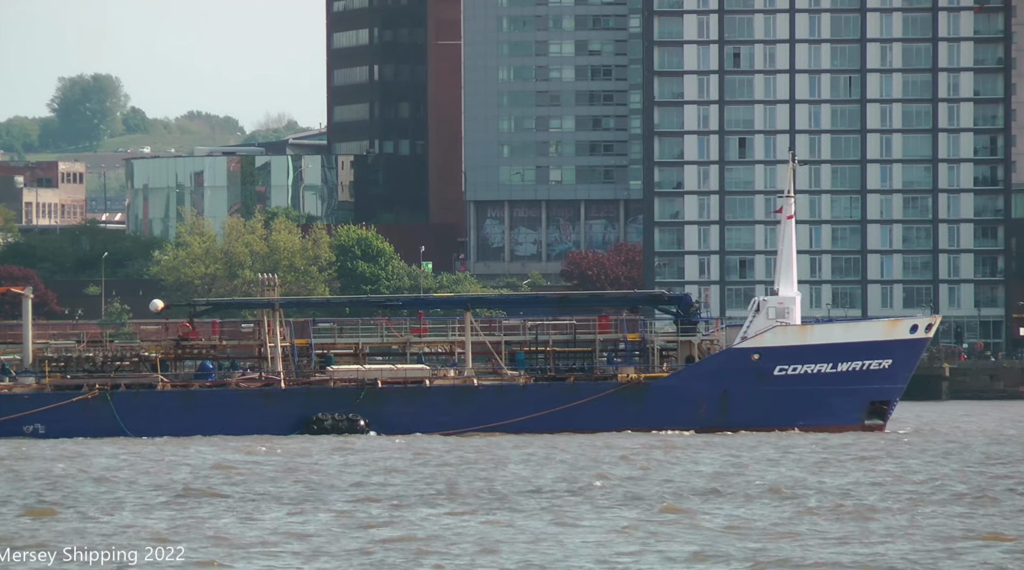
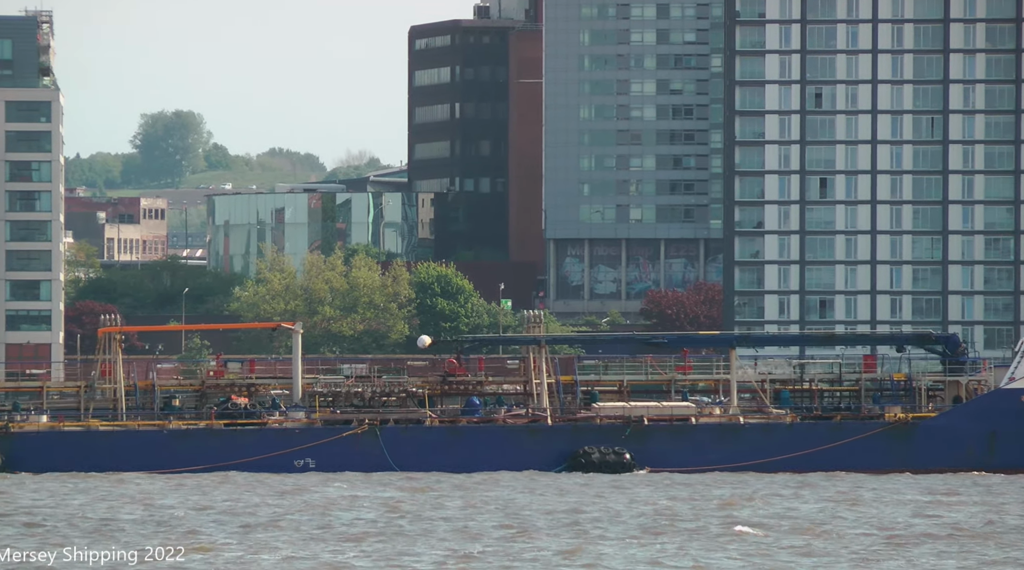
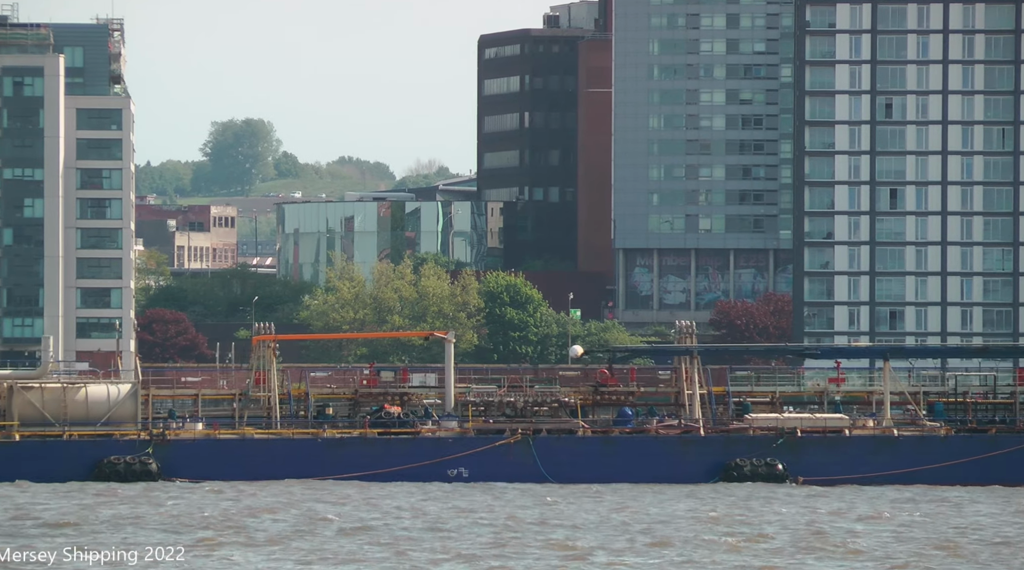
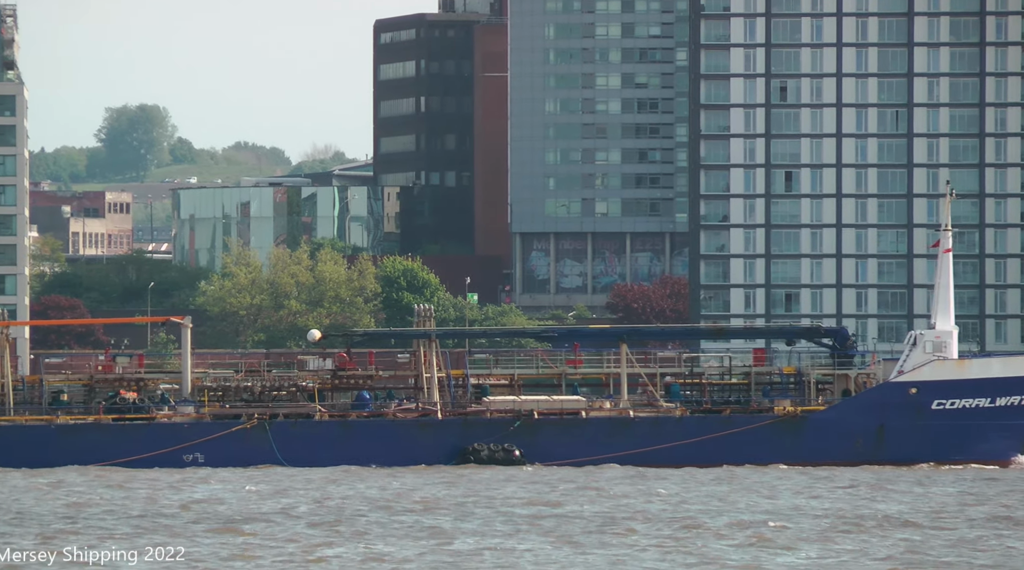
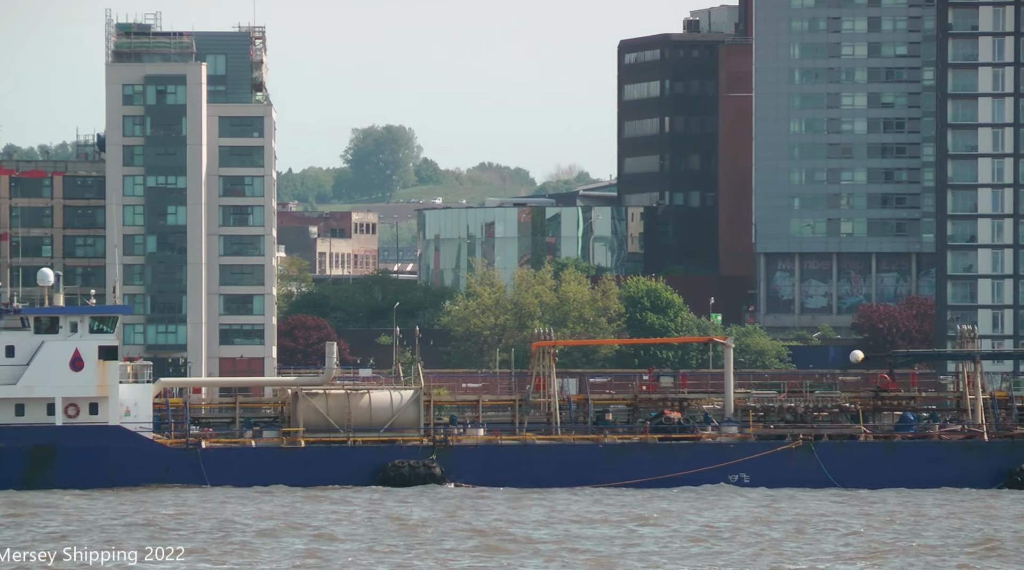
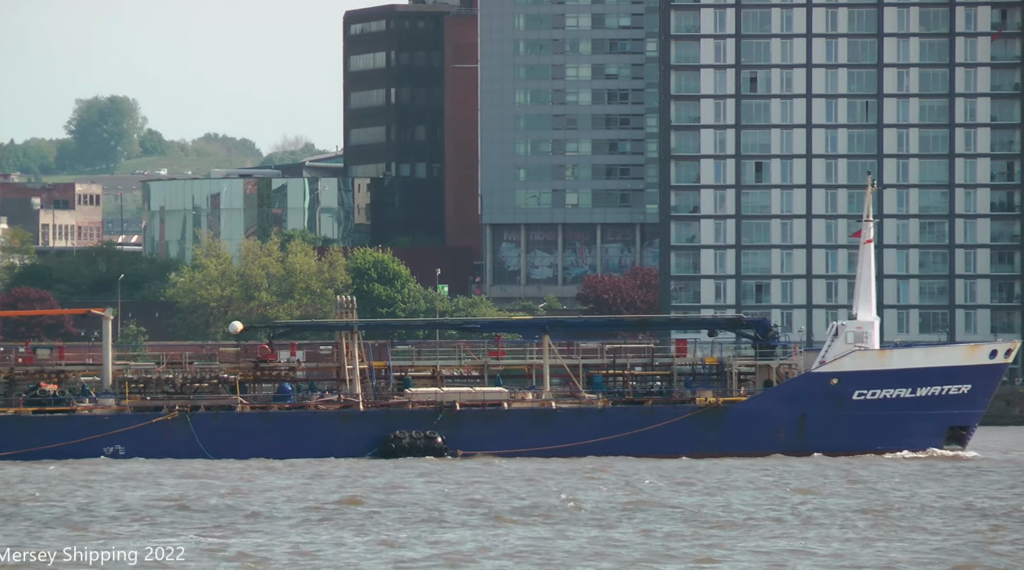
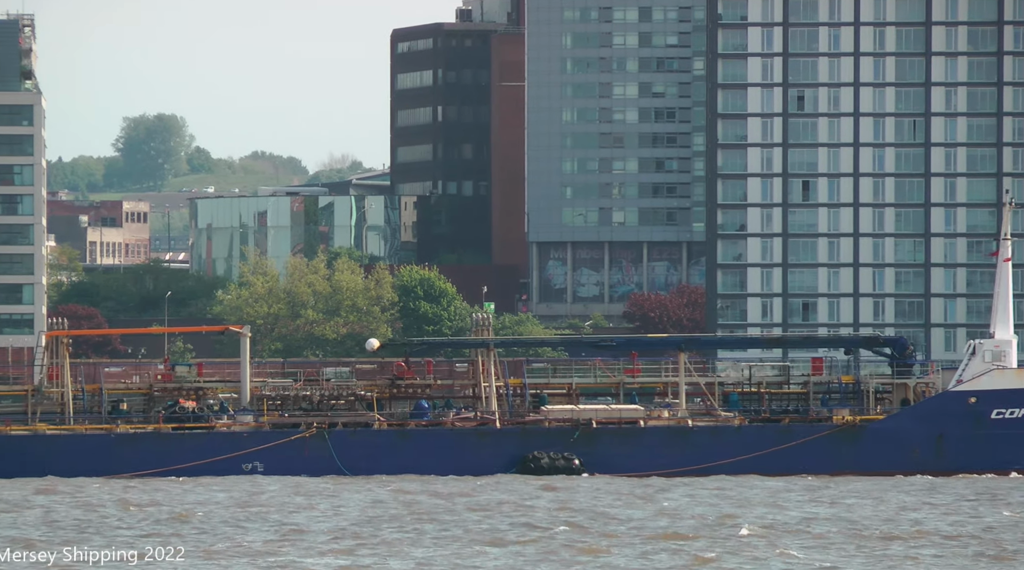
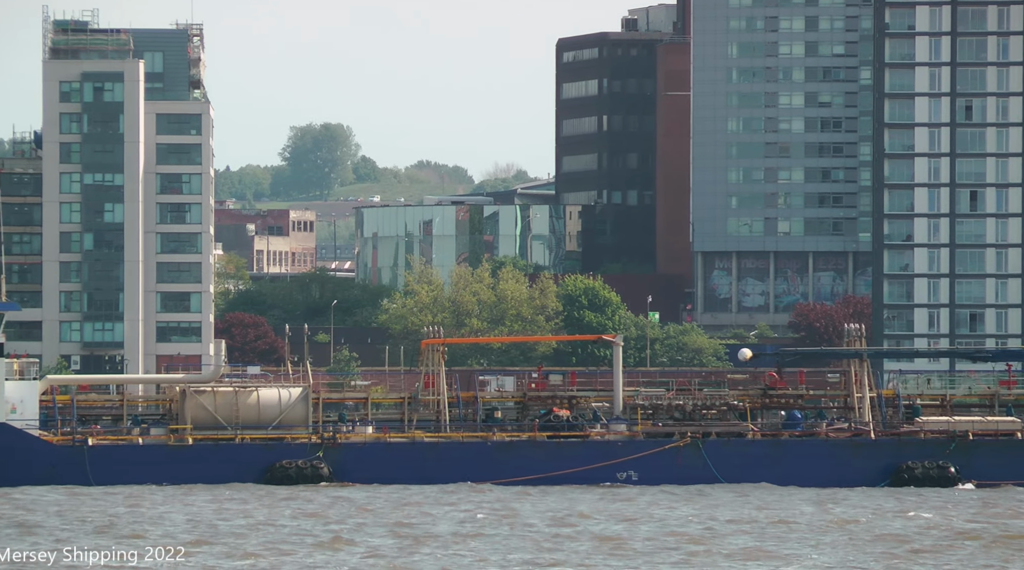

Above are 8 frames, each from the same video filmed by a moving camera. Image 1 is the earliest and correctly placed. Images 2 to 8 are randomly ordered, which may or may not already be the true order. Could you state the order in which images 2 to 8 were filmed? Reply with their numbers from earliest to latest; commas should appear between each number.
6, 4, 7, 2, 3, 8, 5
